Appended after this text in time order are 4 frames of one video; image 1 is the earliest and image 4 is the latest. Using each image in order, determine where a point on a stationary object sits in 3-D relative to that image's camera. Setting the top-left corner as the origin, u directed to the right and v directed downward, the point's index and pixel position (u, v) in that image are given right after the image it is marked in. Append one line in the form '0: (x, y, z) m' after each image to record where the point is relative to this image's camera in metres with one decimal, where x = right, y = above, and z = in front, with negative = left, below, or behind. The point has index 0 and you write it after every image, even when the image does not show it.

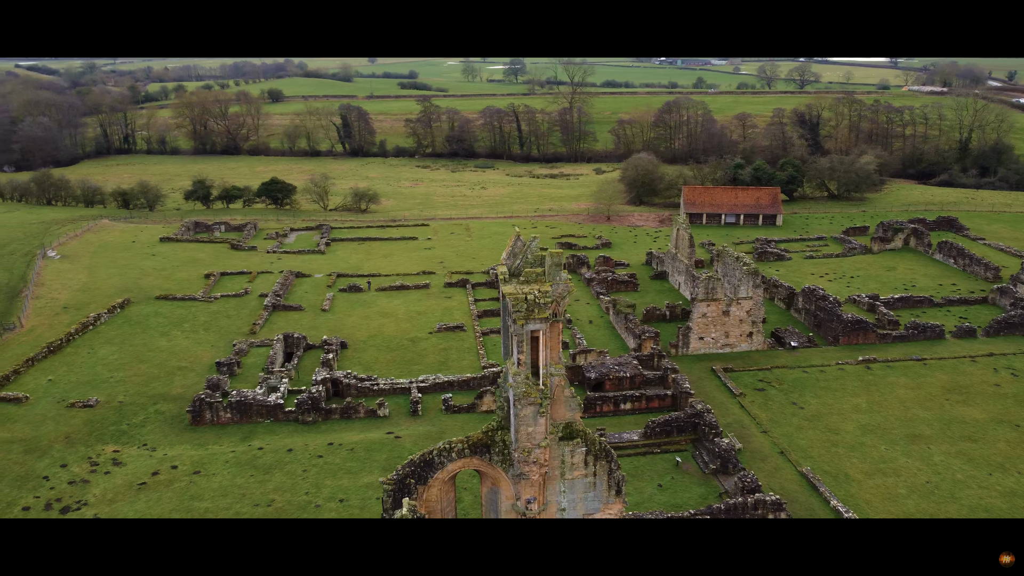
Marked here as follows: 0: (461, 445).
0: (-1.1, -3.5, +18.3) m
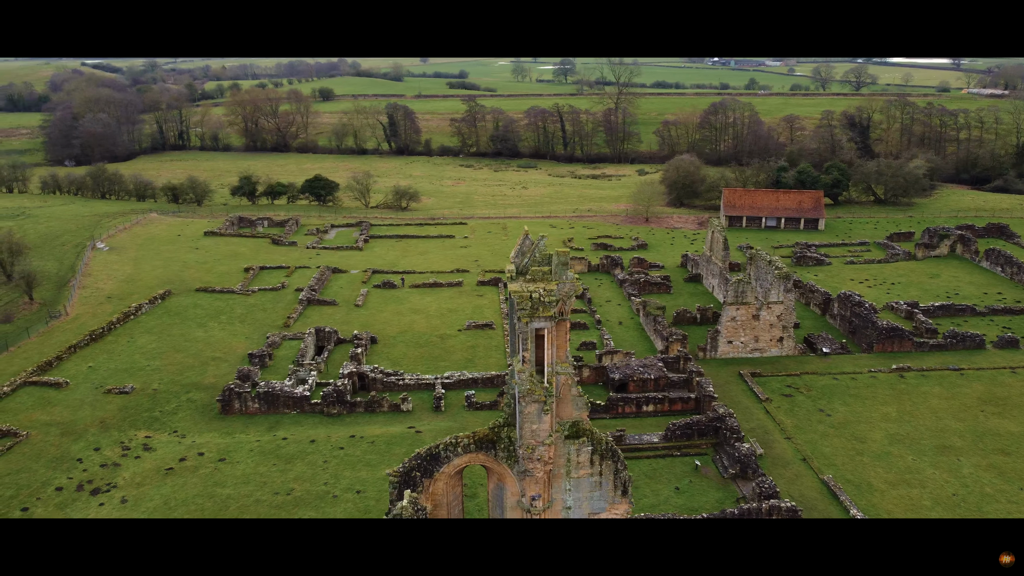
0: (-1.0, -3.4, +18.5) m
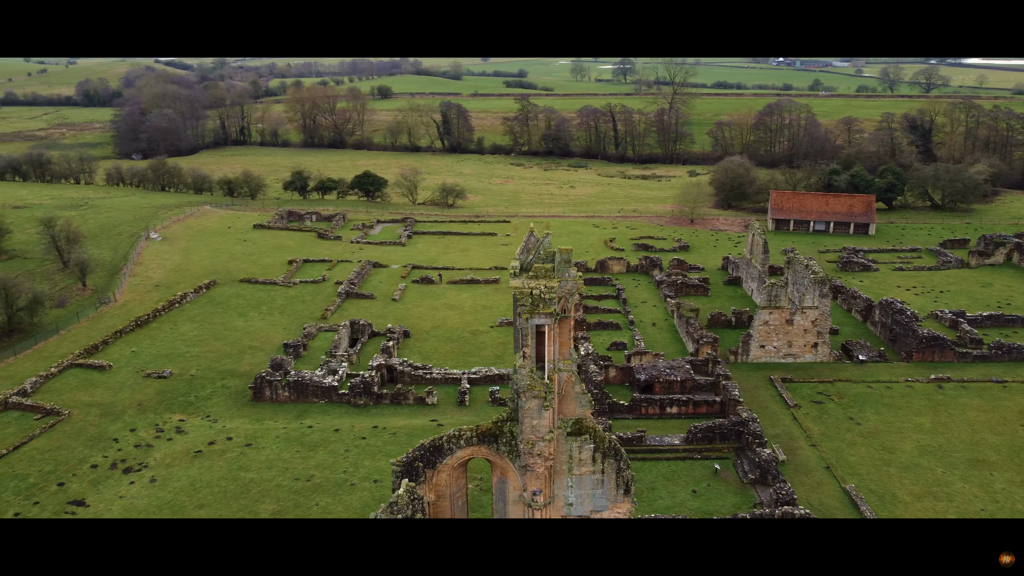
0: (-1.0, -3.3, +18.8) m
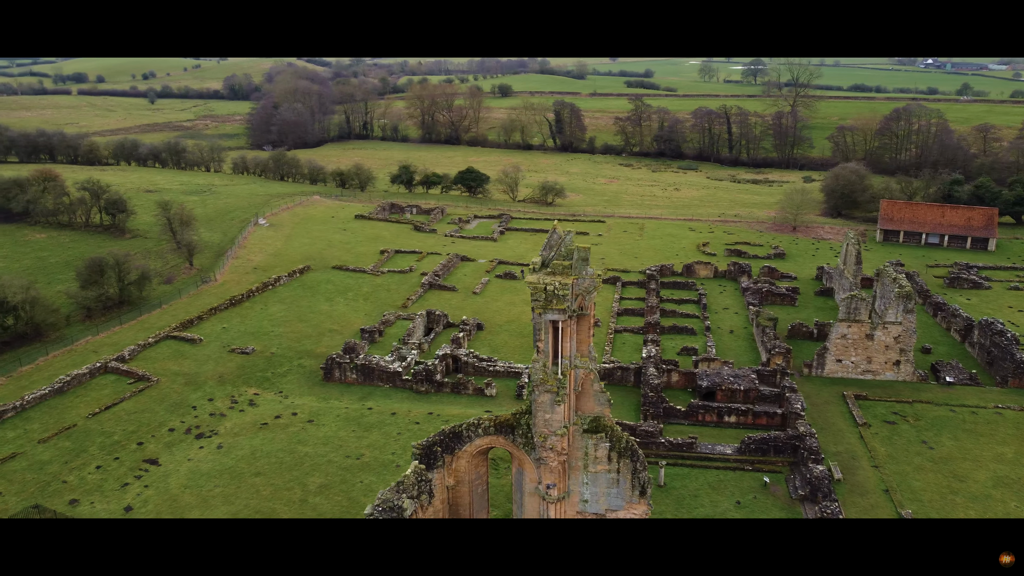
0: (-0.6, -3.2, +19.3) m
